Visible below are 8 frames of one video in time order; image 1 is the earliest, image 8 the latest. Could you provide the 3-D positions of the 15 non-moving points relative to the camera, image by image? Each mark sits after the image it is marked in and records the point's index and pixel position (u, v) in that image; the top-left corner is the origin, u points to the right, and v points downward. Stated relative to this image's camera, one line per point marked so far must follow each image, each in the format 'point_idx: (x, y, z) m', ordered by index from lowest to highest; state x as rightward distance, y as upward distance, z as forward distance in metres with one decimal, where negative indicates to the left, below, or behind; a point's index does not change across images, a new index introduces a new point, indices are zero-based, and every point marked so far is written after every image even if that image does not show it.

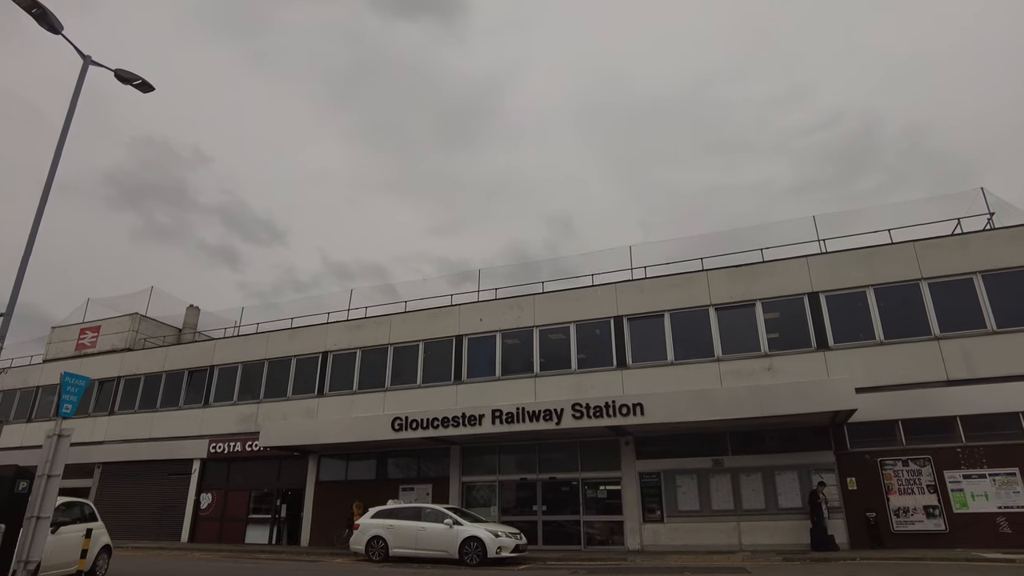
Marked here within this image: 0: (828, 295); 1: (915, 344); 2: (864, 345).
0: (+7.4, -0.2, +15.4) m
1: (+8.9, -1.2, +14.4) m
2: (+7.9, -1.3, +14.7) m
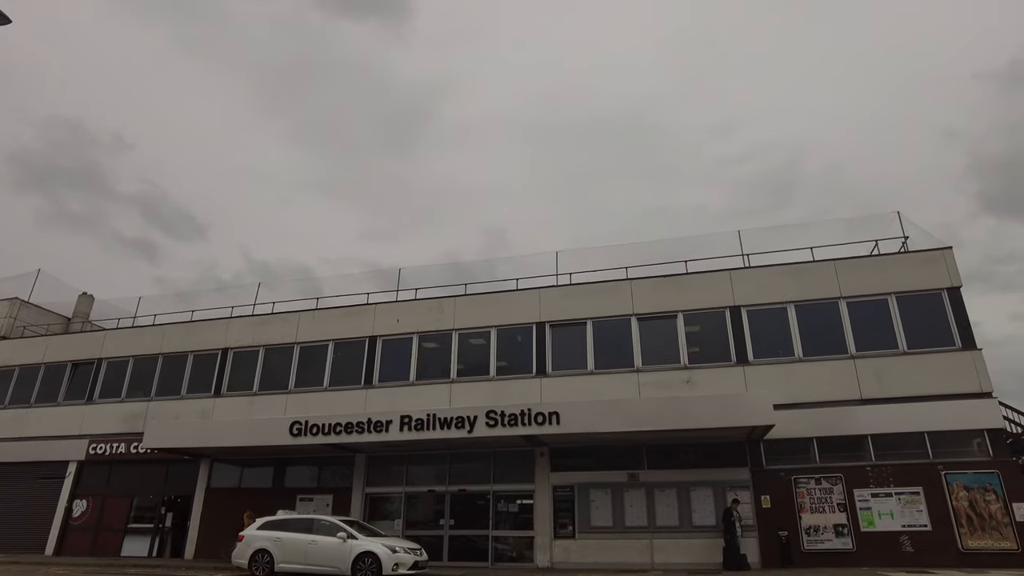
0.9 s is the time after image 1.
0: (+5.4, -0.5, +15.1) m
1: (+6.9, -1.6, +14.2) m
2: (+5.9, -1.6, +14.4) m
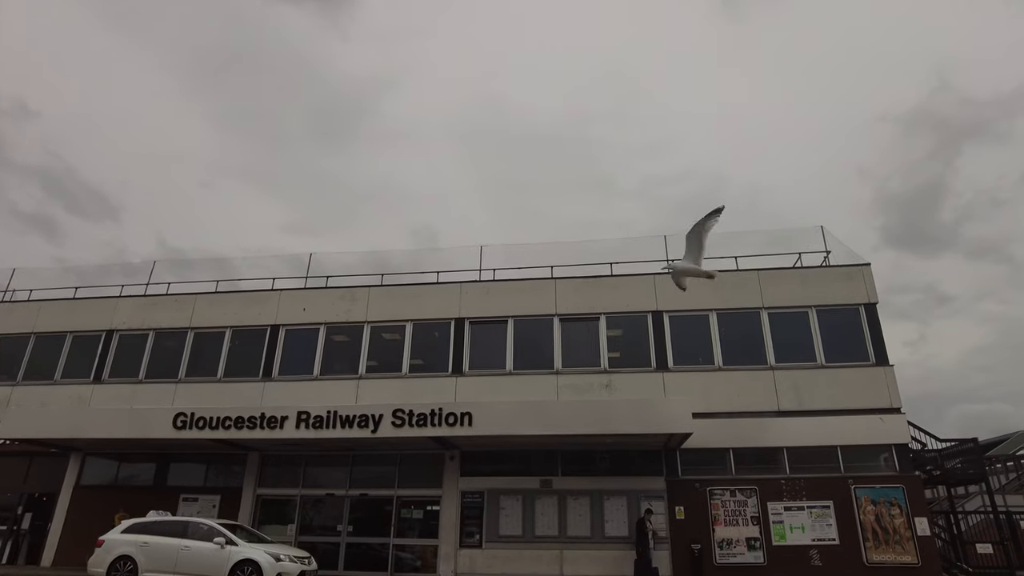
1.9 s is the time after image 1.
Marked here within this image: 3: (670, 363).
0: (+3.6, -0.6, +14.8) m
1: (+5.1, -1.8, +14.1) m
2: (+4.1, -1.7, +14.2) m
3: (+3.4, -1.6, +14.2) m
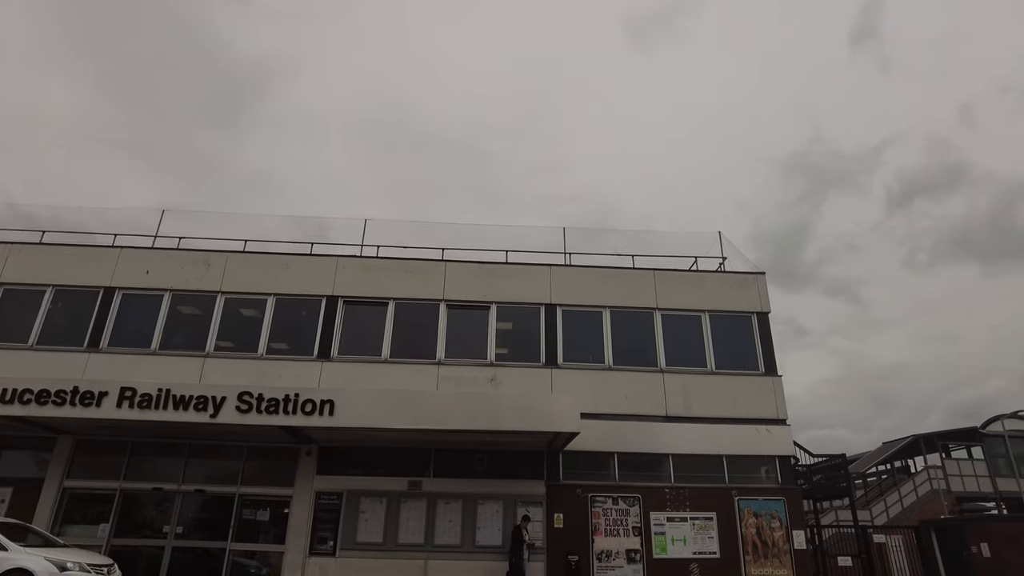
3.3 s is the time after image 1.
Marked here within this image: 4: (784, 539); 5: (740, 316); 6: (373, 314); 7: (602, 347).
0: (+1.1, -0.4, +13.8) m
1: (+2.6, -1.7, +13.4) m
2: (+1.6, -1.6, +13.3) m
3: (+1.0, -1.5, +13.3) m
4: (+5.1, -4.7, +12.3) m
5: (+4.9, -0.6, +14.3) m
6: (-2.8, -0.5, +13.3) m
7: (+1.9, -1.2, +13.6) m
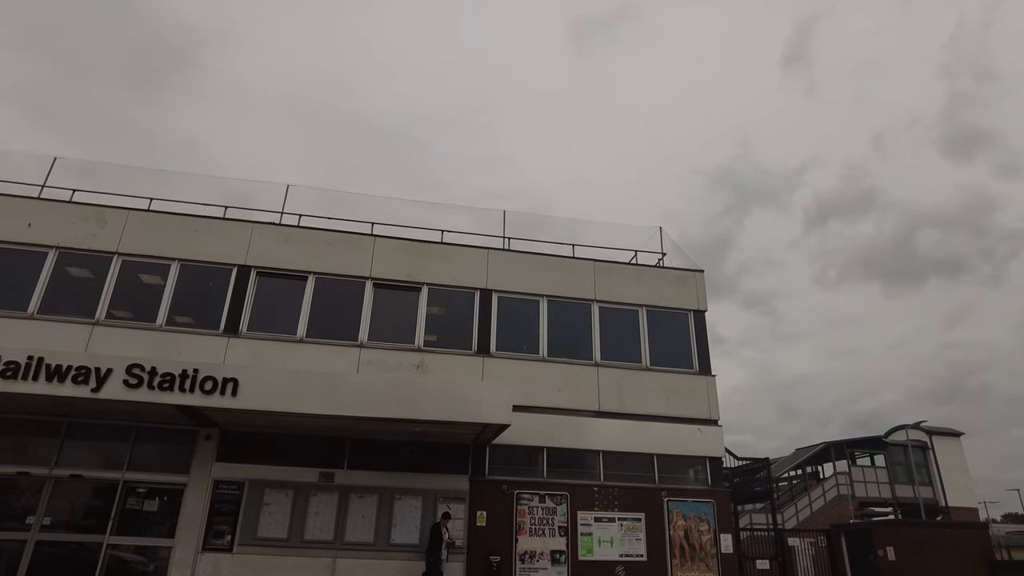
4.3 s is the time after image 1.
0: (-0.2, -0.1, +13.1) m
1: (+1.2, -1.5, +12.8) m
2: (+0.3, -1.4, +12.6) m
3: (-0.4, -1.2, +12.5) m
4: (+3.6, -4.6, +12.0) m
5: (+3.5, -0.5, +13.9) m
6: (-4.1, 0.0, +12.2) m
7: (+0.5, -1.0, +12.9) m
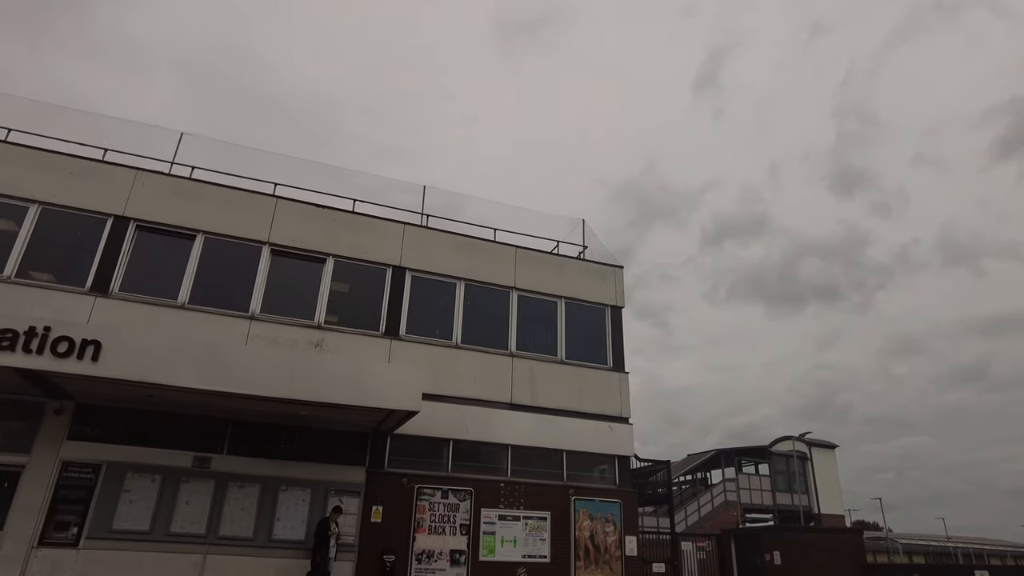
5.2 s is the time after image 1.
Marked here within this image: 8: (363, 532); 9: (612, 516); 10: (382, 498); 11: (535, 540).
0: (-1.8, +0.2, +12.2) m
1: (-0.4, -1.2, +12.1) m
2: (-1.3, -1.0, +11.8) m
3: (-2.0, -0.8, +11.6) m
4: (+1.8, -4.5, +11.6) m
5: (+1.7, -0.4, +13.5) m
6: (-5.5, +0.7, +10.7) m
7: (-1.1, -0.6, +12.1) m
8: (-2.3, -3.8, +10.1) m
9: (+1.8, -4.1, +11.8) m
10: (-2.0, -3.3, +10.4) m
11: (+0.4, -4.2, +11.1) m
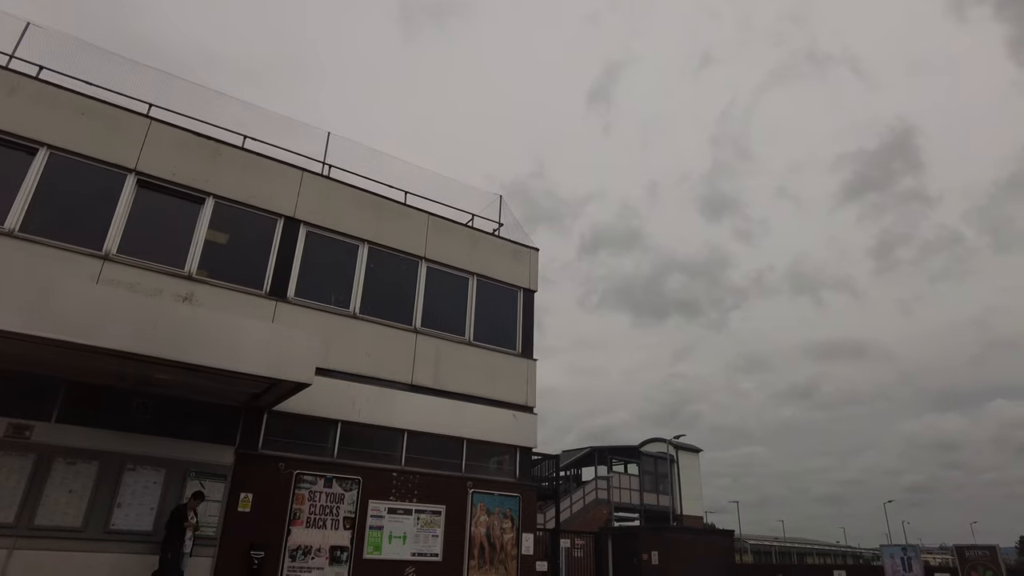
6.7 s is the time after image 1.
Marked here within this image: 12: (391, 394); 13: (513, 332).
0: (-3.2, +0.9, +10.6) m
1: (-2.0, -0.7, +10.8) m
2: (-2.8, -0.4, +10.3) m
3: (-3.4, -0.1, +10.0) m
4: (0.0, -4.2, +10.7) m
5: (-0.1, 0.0, +12.6) m
6: (-6.5, +1.6, +8.5) m
7: (-2.7, 0.0, +10.7) m
8: (-3.7, -3.1, +8.5) m
9: (0.0, -3.7, +10.9) m
10: (-3.5, -2.6, +8.8) m
11: (-1.3, -3.8, +9.9) m
12: (-1.9, -1.7, +10.4) m
13: (0.0, -0.8, +12.3) m
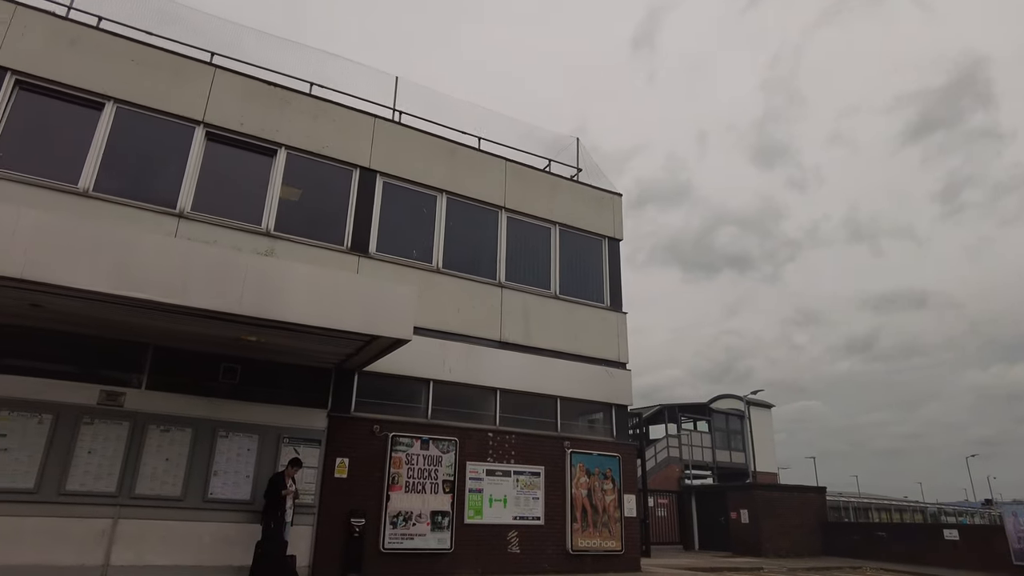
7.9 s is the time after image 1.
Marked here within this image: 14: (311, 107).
0: (-1.9, +1.6, +10.0) m
1: (-0.6, +0.1, +10.1) m
2: (-1.4, +0.3, +9.7) m
3: (-2.0, +0.6, +9.4) m
4: (+1.6, -3.3, +10.1) m
5: (+1.4, +0.9, +11.8) m
6: (-5.4, +2.1, +8.1) m
7: (-1.3, +0.7, +10.0) m
8: (-2.3, -2.5, +8.1) m
9: (+1.5, -2.9, +10.2) m
10: (-2.1, -2.1, +8.4) m
11: (+0.2, -3.0, +9.4) m
12: (-0.5, -0.9, +9.7) m
13: (+1.6, +0.1, +11.5) m
14: (-2.9, +2.6, +9.6) m
